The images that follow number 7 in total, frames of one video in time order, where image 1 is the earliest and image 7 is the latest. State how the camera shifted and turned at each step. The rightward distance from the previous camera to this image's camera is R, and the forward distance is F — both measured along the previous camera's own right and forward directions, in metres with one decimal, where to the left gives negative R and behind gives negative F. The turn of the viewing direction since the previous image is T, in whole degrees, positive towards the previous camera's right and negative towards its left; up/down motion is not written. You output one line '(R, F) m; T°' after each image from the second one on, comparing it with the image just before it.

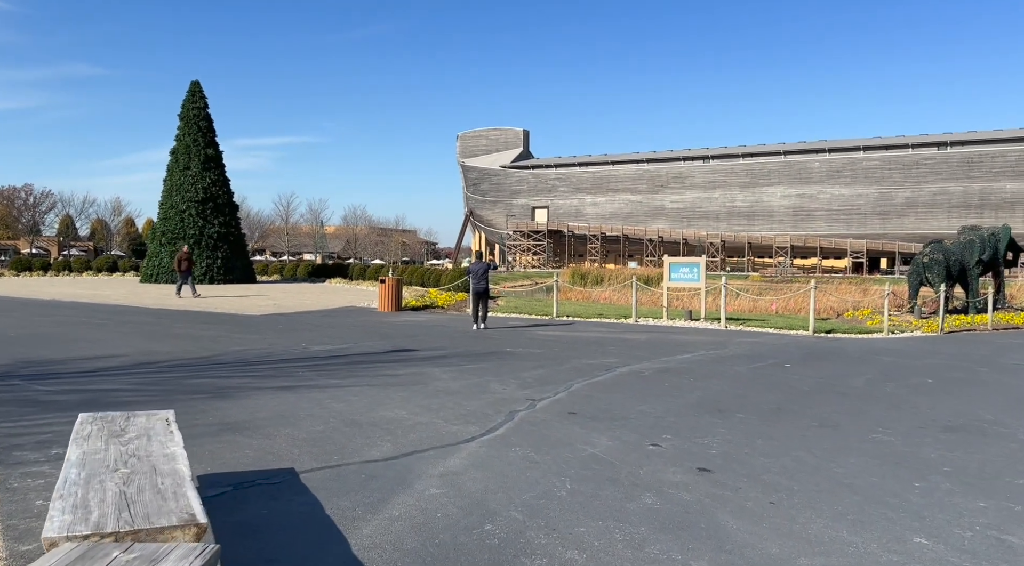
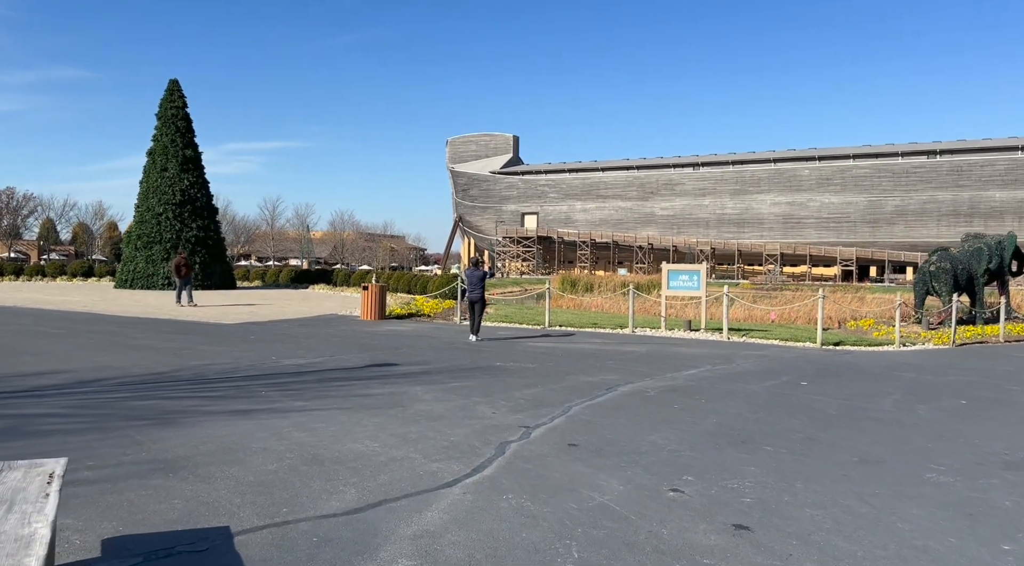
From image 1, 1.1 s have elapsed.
(0.0, +1.1) m; +1°
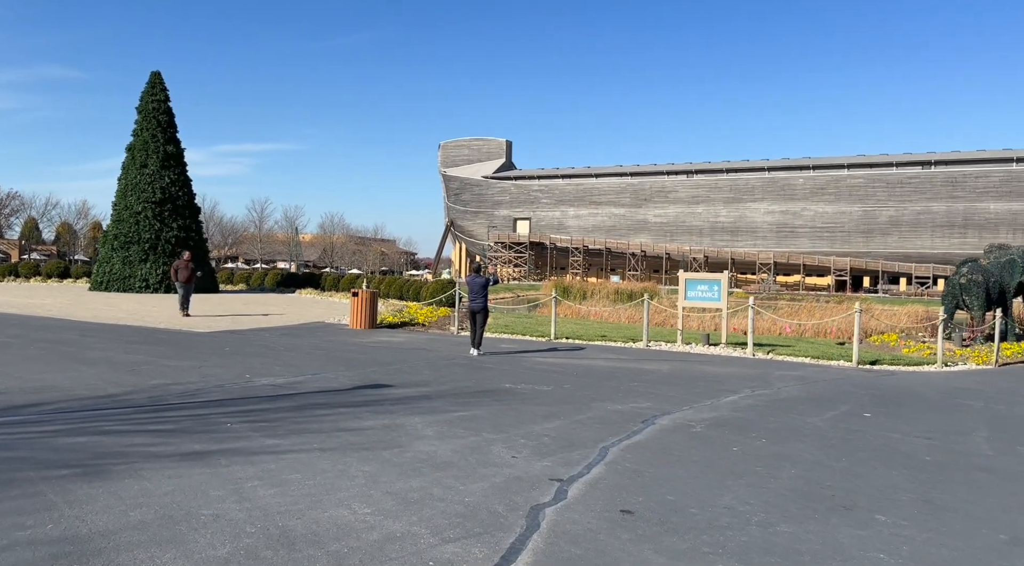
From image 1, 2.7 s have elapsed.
(-0.3, +1.6) m; +1°
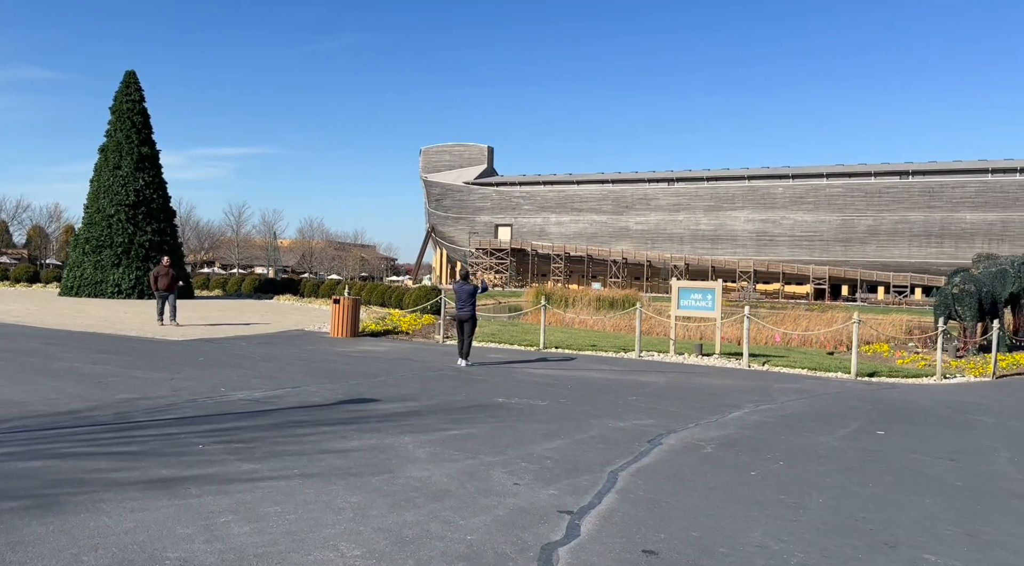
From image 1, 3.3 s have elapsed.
(-0.2, +0.5) m; +1°
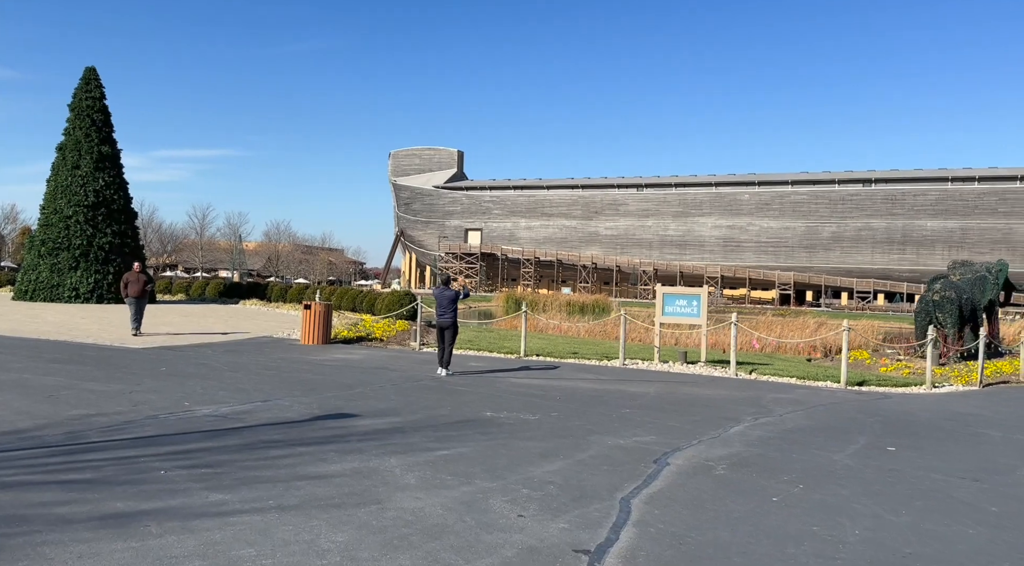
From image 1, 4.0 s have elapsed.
(-0.2, +0.6) m; +2°
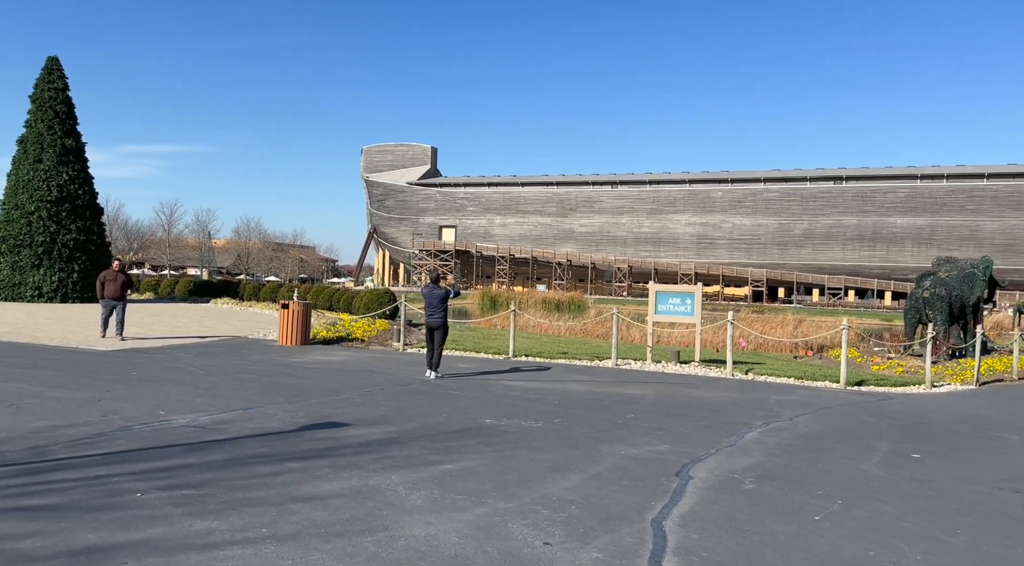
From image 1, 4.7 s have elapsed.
(-0.3, +0.6) m; +2°
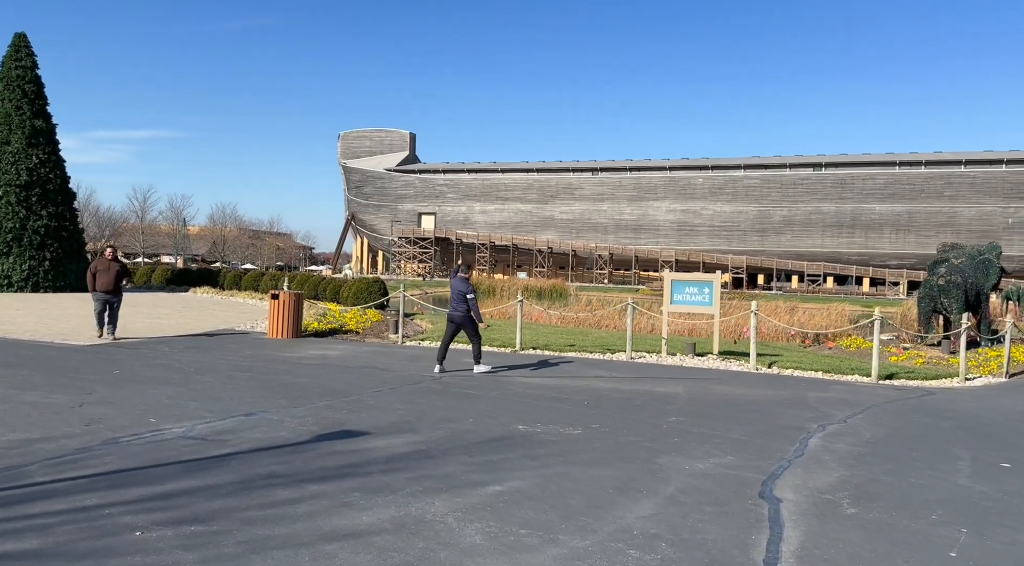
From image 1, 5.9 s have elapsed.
(-0.6, +0.9) m; +2°
